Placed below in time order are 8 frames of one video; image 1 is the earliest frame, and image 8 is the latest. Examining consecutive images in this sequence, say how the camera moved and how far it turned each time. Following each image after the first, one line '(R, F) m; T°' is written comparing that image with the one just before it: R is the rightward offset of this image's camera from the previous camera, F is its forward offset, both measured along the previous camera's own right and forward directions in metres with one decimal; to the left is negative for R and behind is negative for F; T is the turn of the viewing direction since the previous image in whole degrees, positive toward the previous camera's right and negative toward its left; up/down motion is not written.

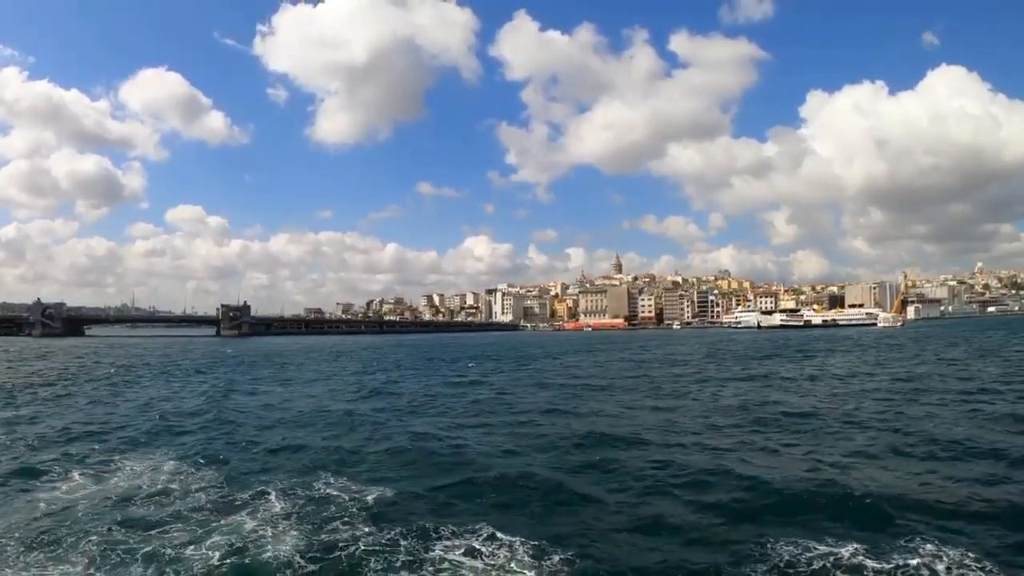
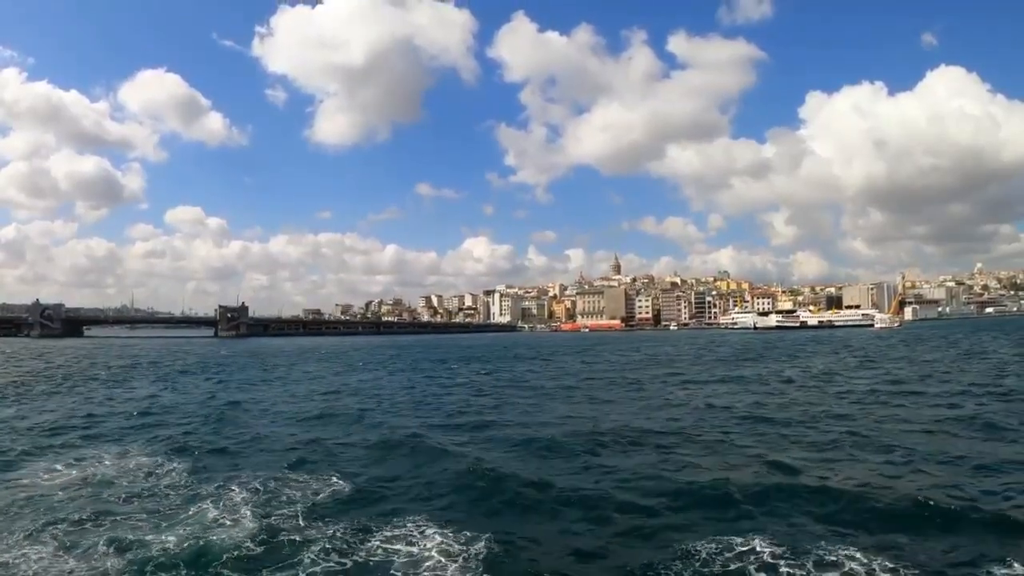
(+0.8, -0.2) m; 0°
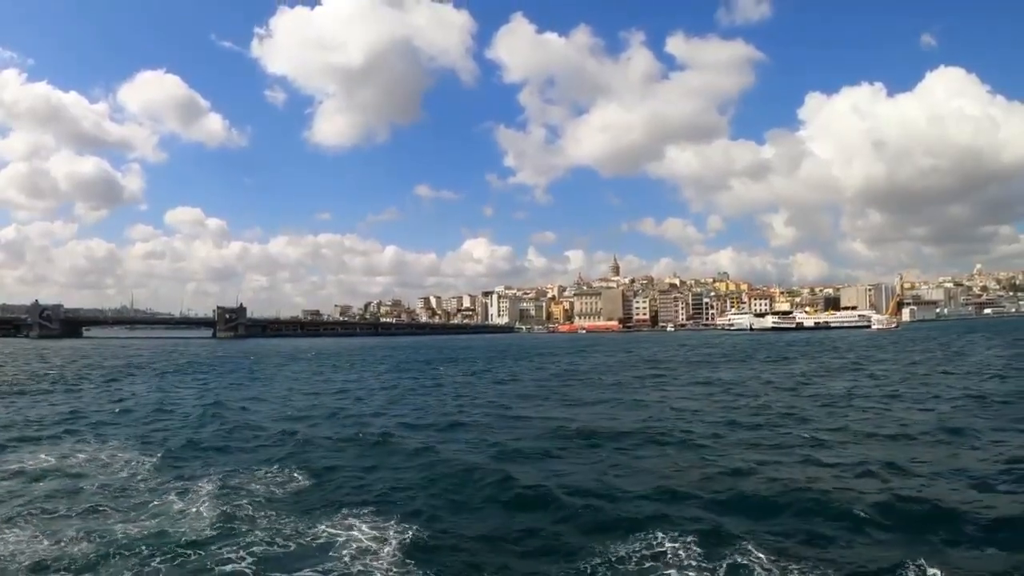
(+0.7, -0.2) m; 0°
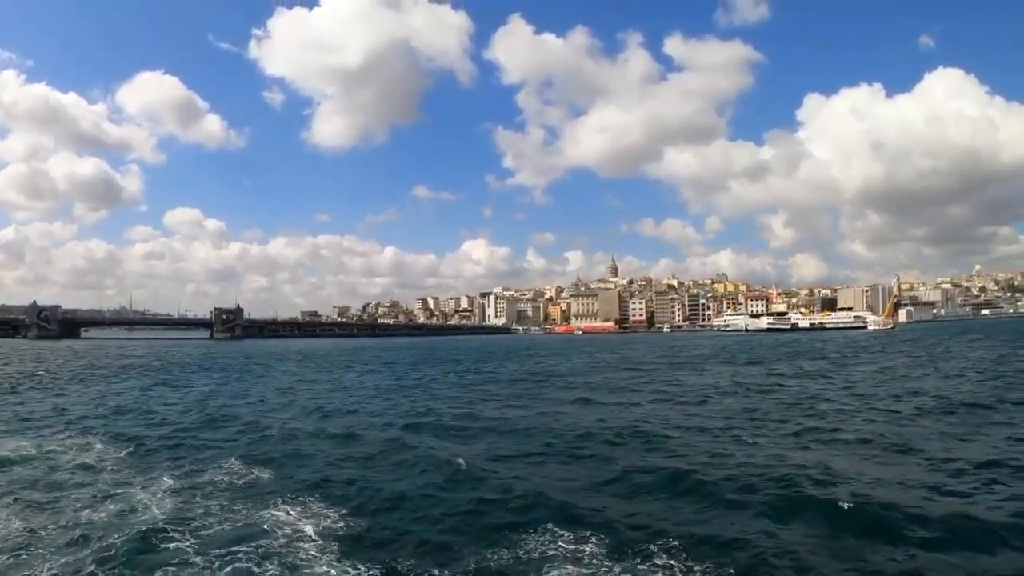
(+0.9, -0.2) m; 0°
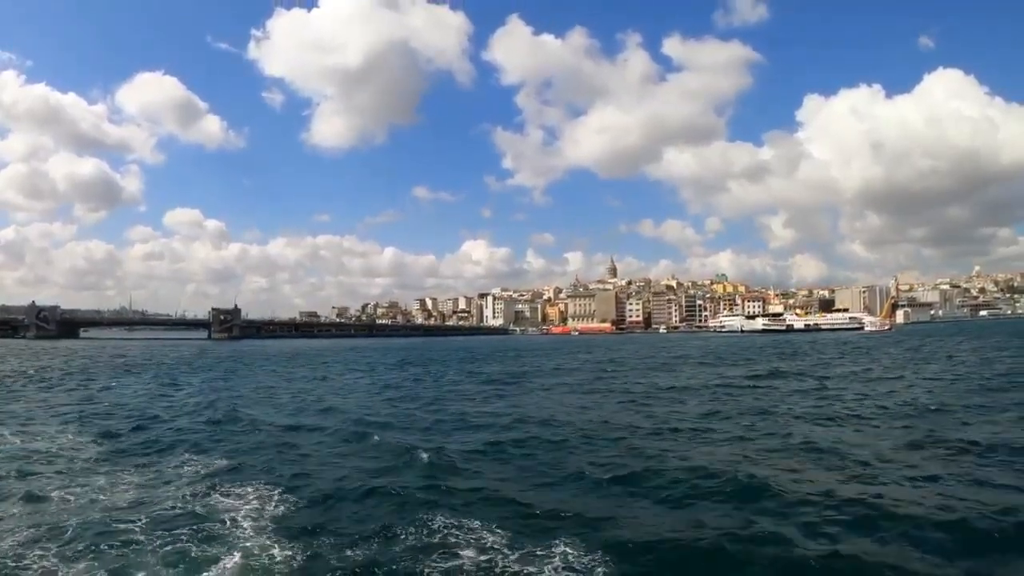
(+0.9, -0.3) m; 0°
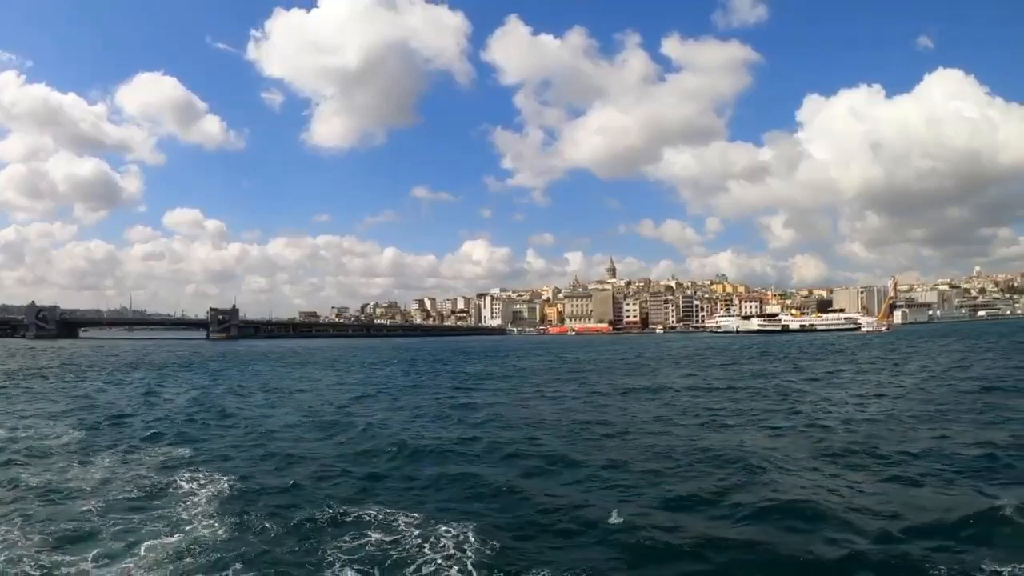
(+0.9, -0.3) m; 0°
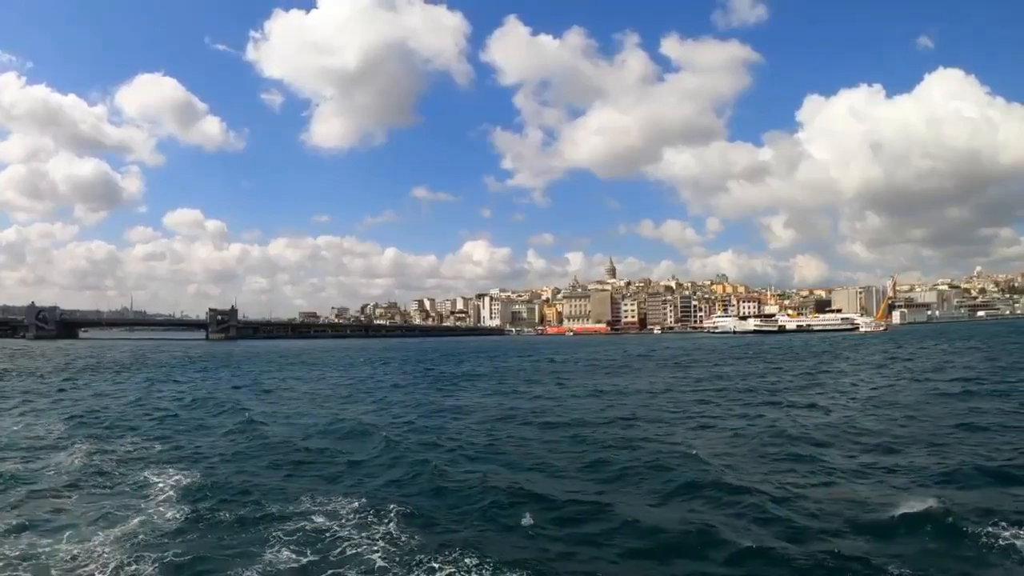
(+0.7, -0.3) m; 0°
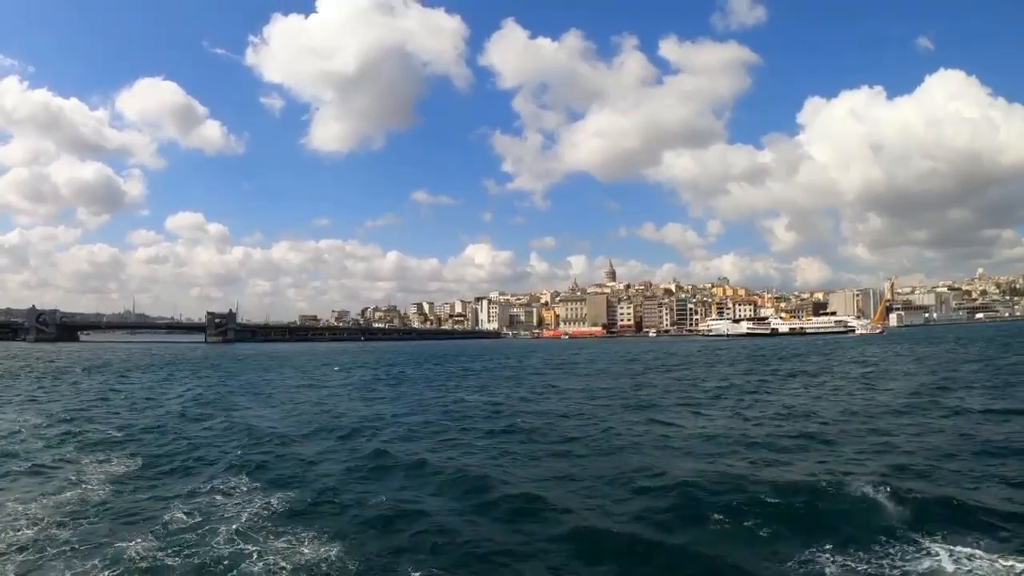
(+1.7, -0.7) m; 0°
